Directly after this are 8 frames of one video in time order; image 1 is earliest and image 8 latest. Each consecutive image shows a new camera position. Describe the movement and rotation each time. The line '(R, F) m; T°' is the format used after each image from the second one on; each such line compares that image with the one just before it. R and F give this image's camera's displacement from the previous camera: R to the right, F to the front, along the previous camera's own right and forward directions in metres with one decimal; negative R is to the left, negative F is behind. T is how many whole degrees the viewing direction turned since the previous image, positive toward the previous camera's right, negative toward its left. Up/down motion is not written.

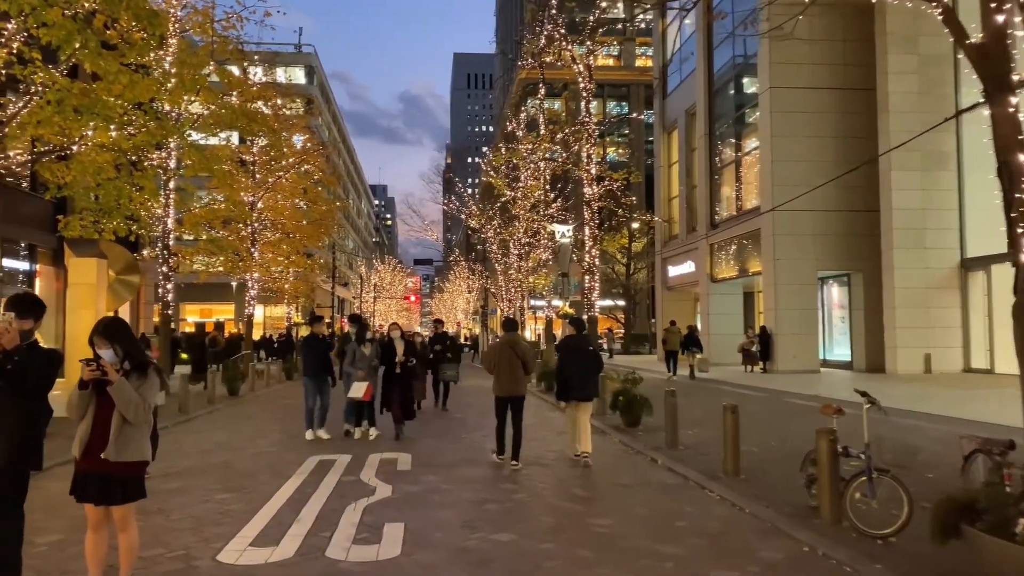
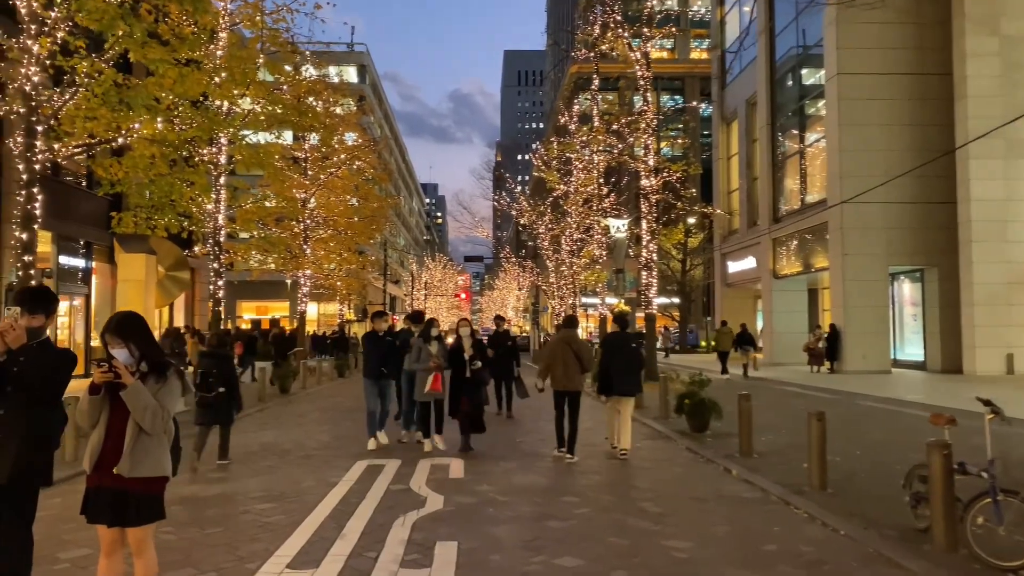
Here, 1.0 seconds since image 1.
(-0.1, +0.6) m; -4°
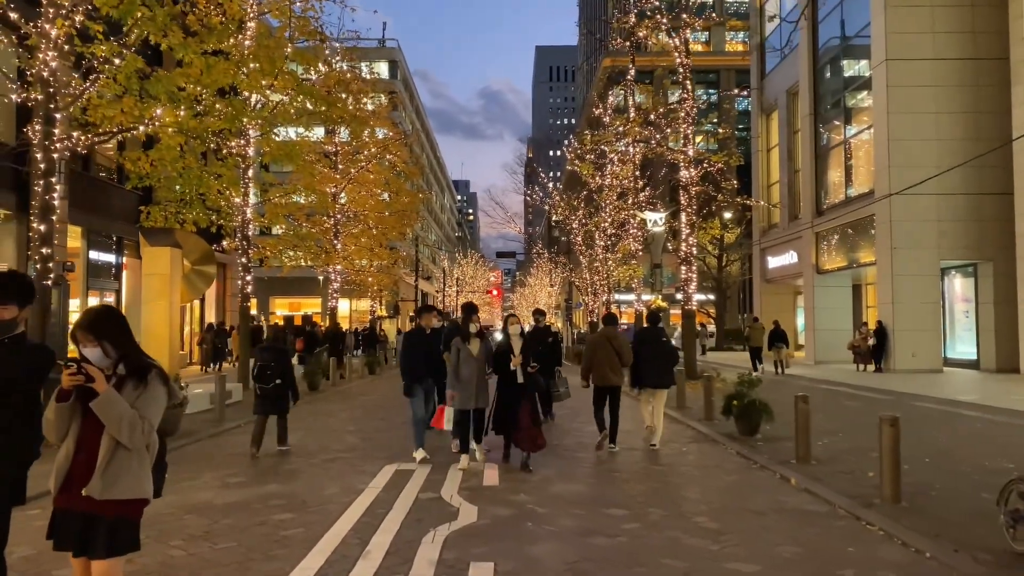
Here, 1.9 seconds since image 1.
(-0.1, +0.6) m; -2°
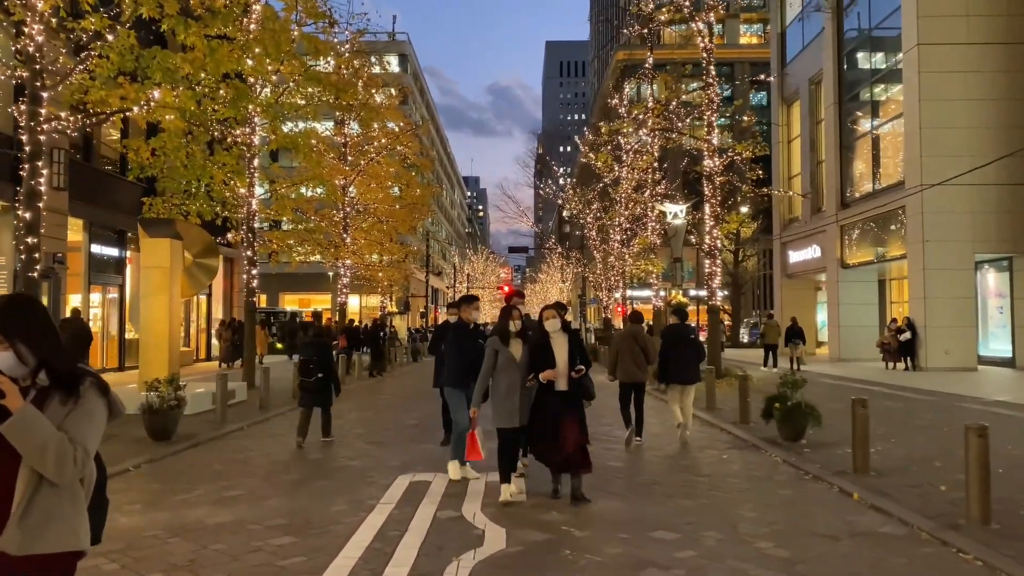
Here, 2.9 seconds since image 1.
(-0.2, +0.8) m; -1°
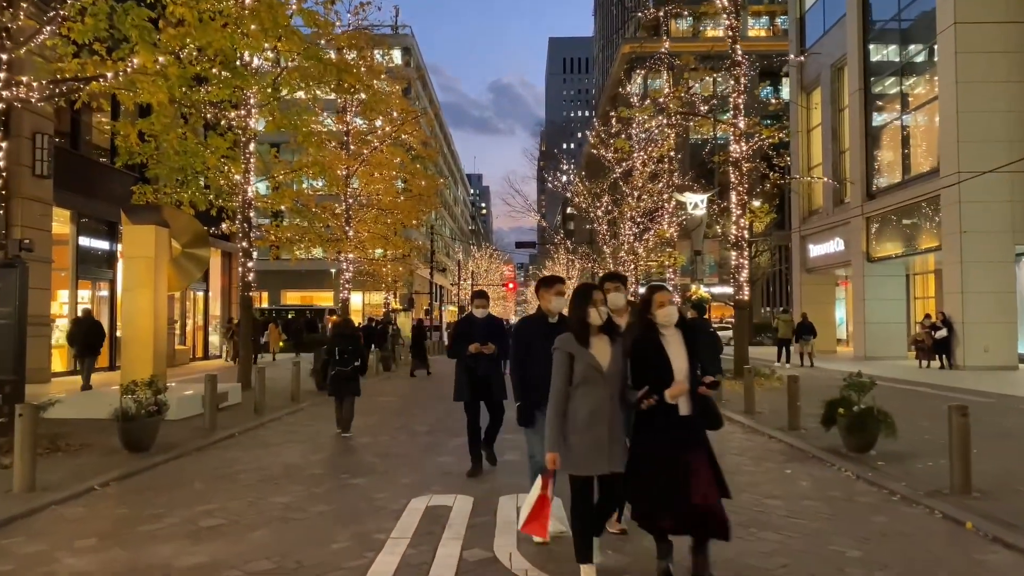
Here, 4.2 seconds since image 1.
(-0.2, +1.2) m; 0°
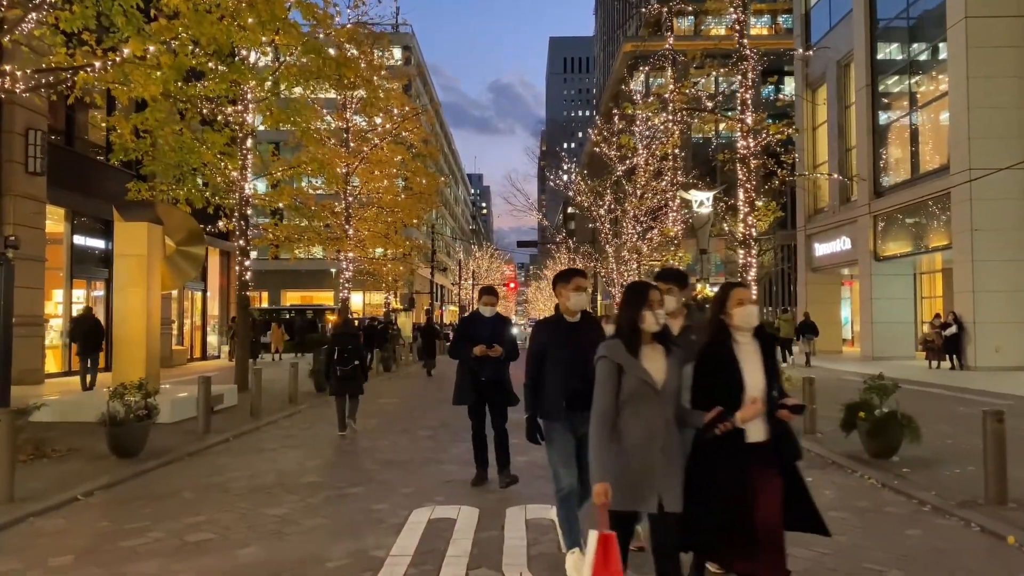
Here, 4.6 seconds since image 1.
(-0.1, +0.4) m; 0°
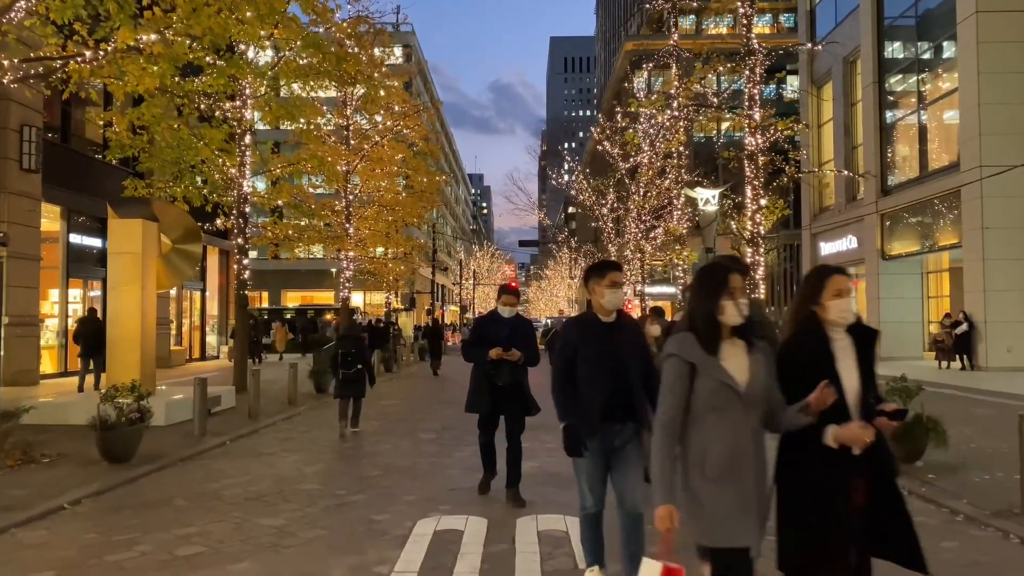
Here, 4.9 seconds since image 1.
(-0.1, +0.3) m; 0°
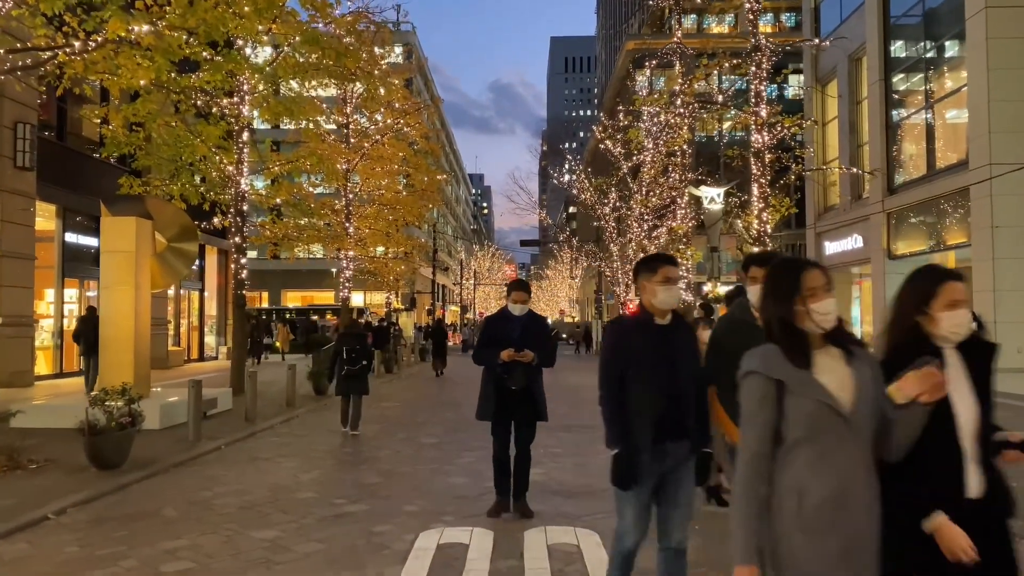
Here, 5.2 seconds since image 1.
(0.0, +0.3) m; 0°
